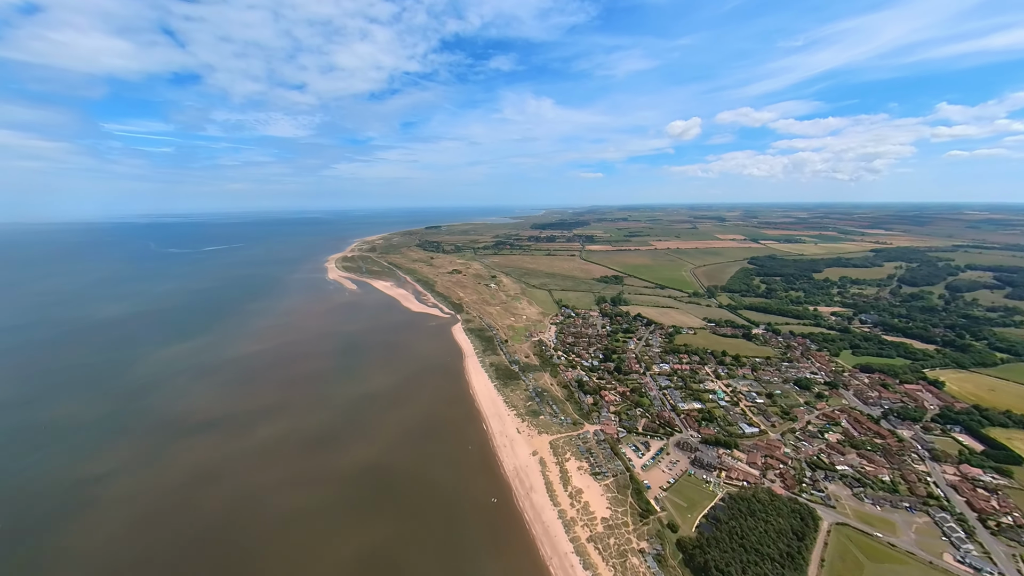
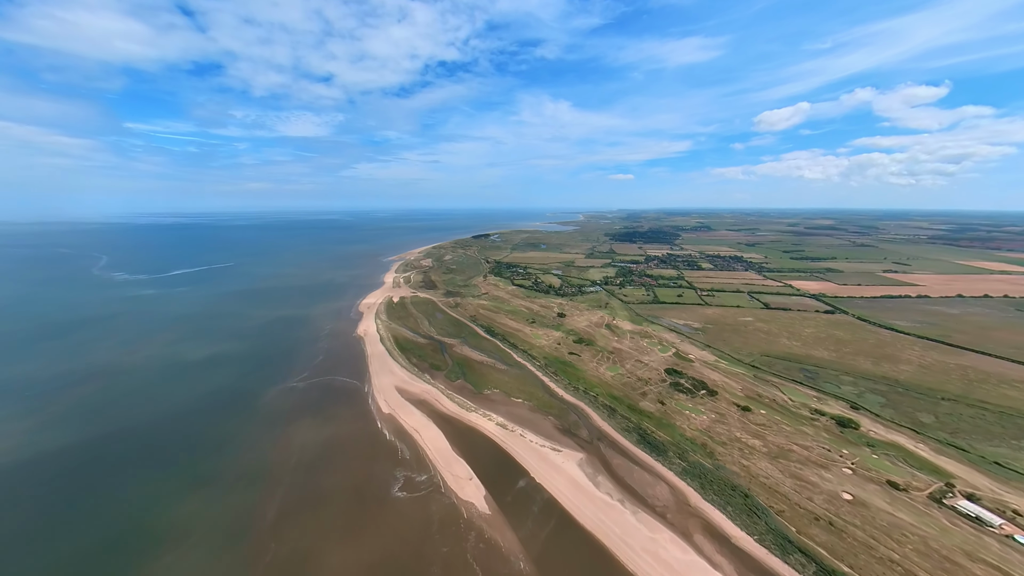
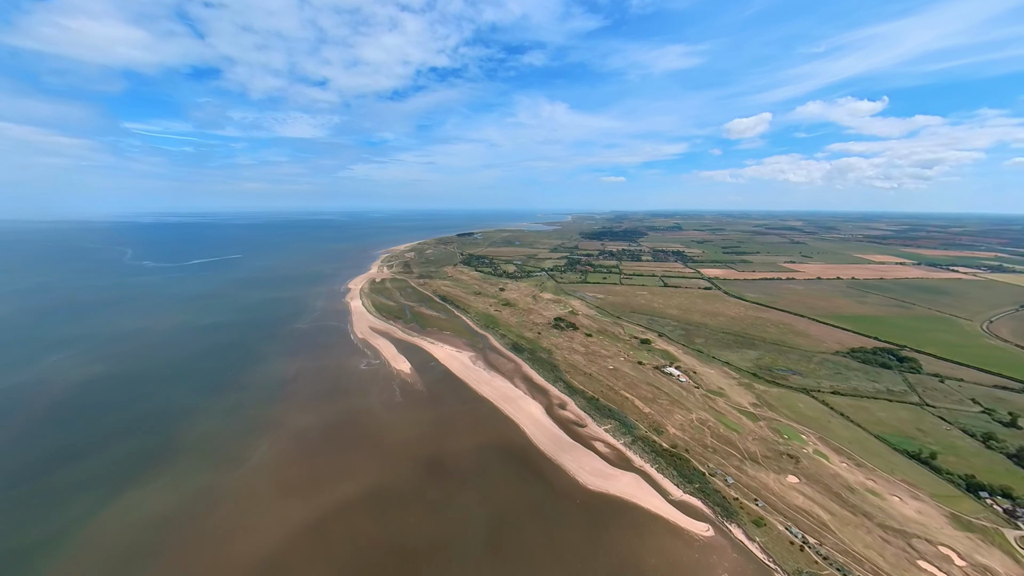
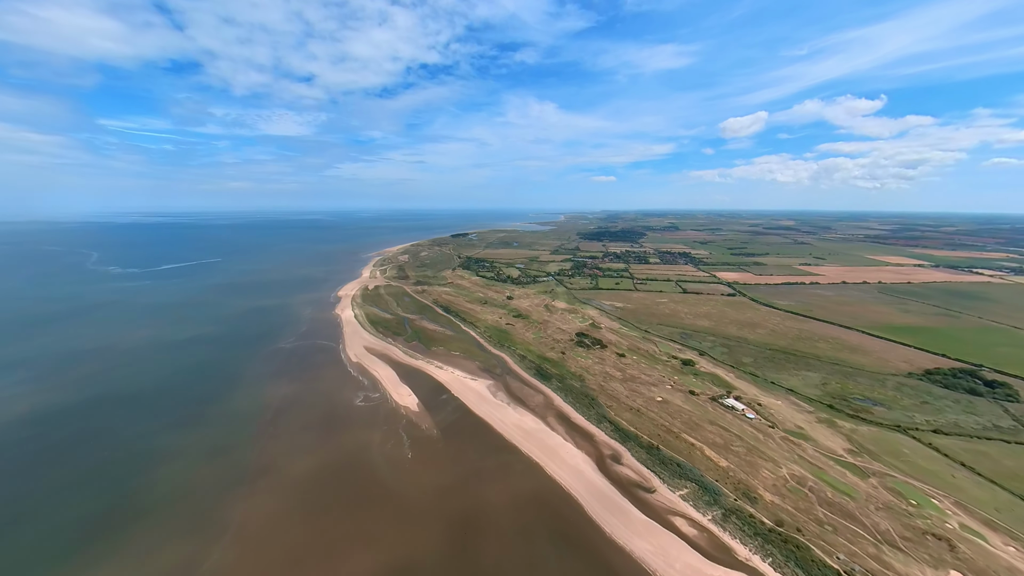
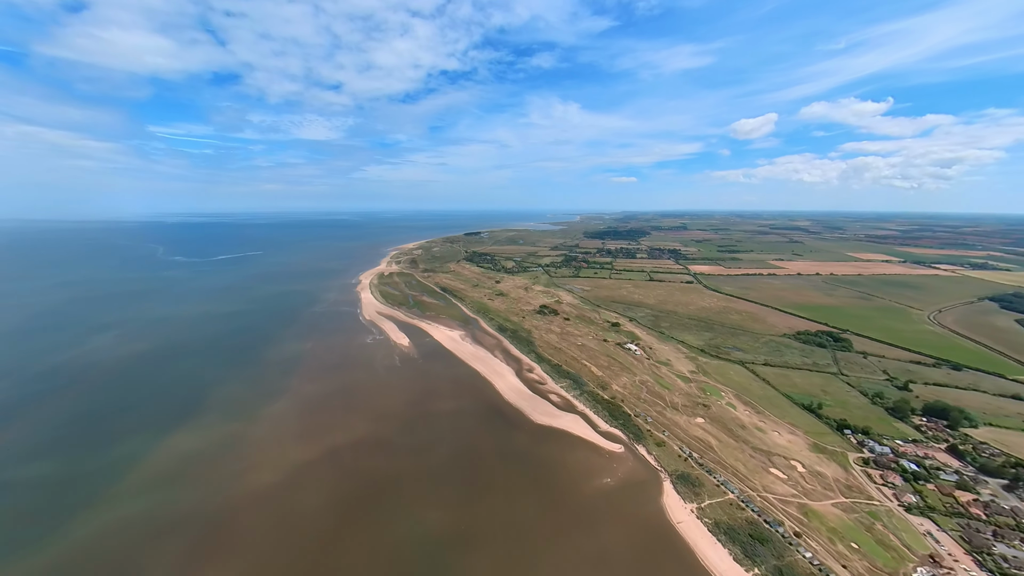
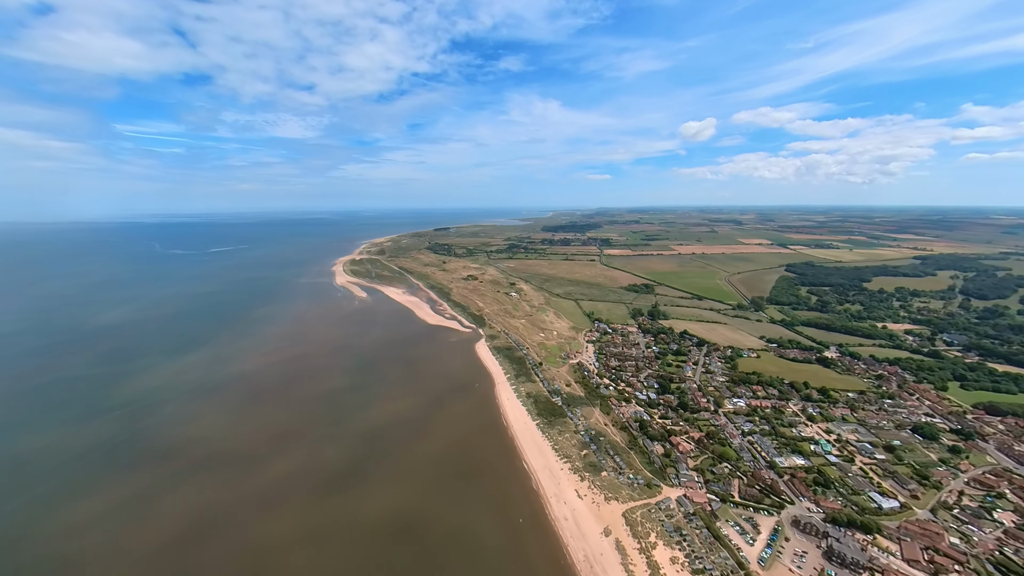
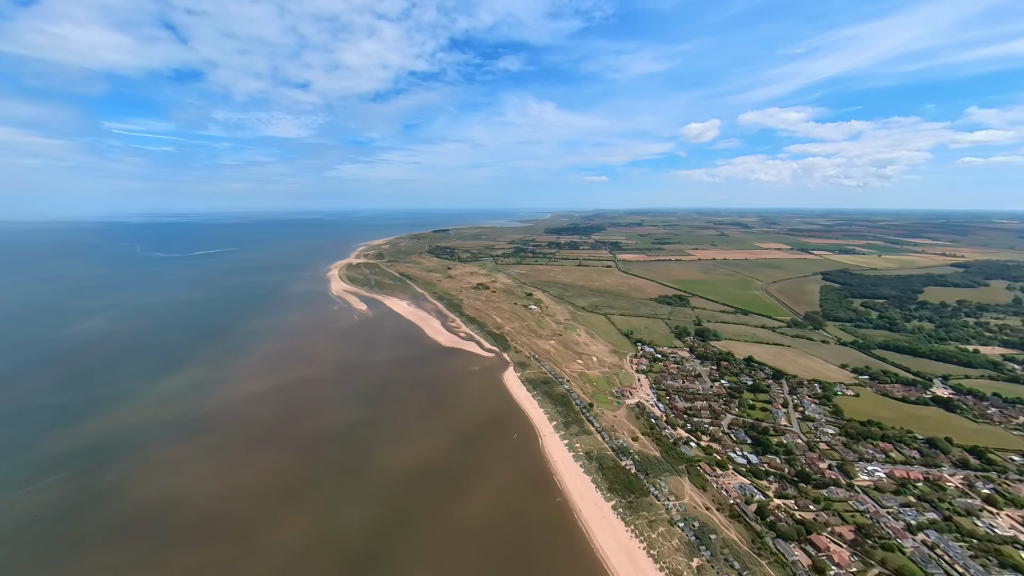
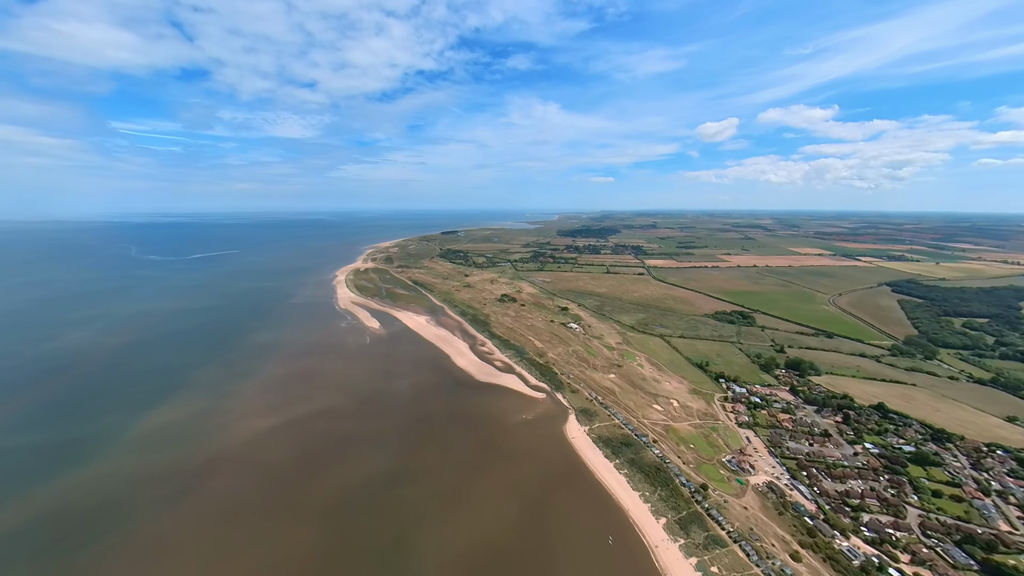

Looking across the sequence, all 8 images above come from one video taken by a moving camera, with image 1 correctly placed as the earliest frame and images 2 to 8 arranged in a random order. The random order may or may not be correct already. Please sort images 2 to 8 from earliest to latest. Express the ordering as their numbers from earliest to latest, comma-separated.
6, 7, 8, 5, 3, 4, 2
